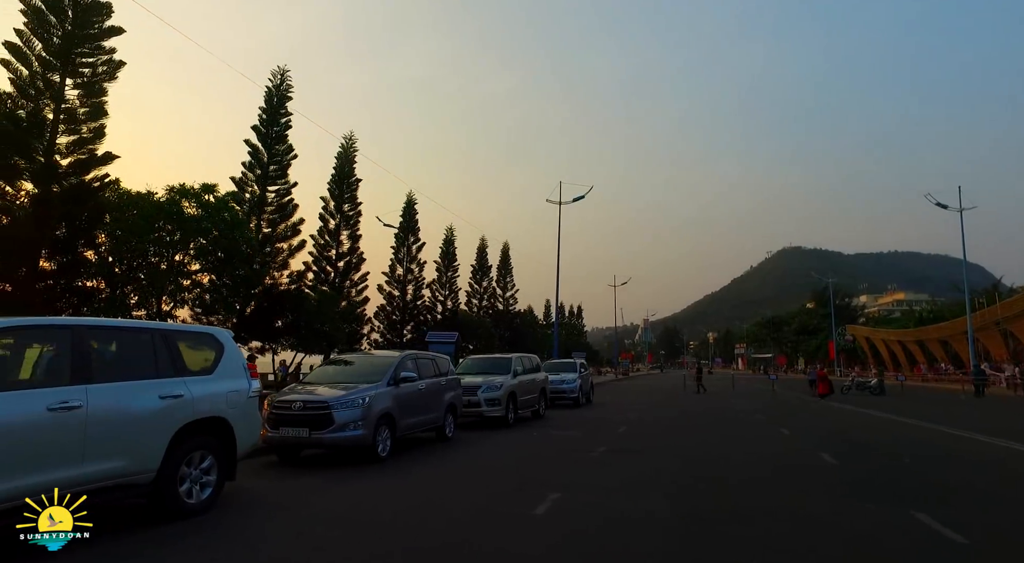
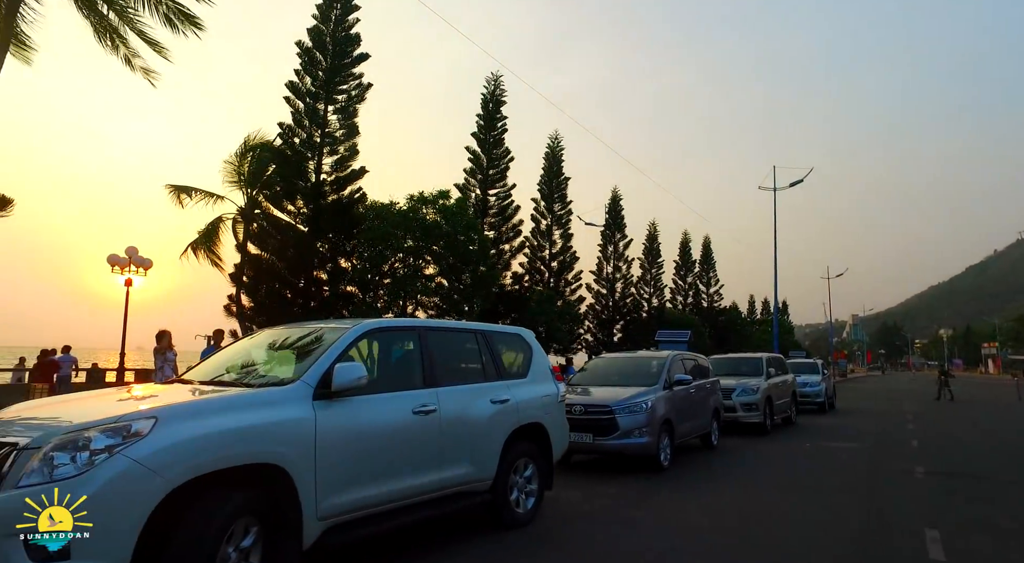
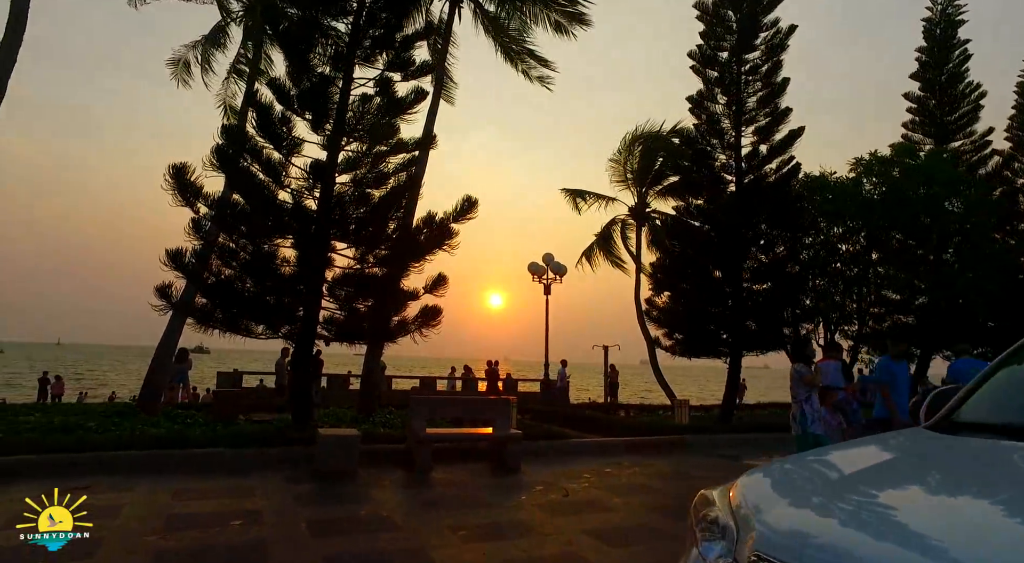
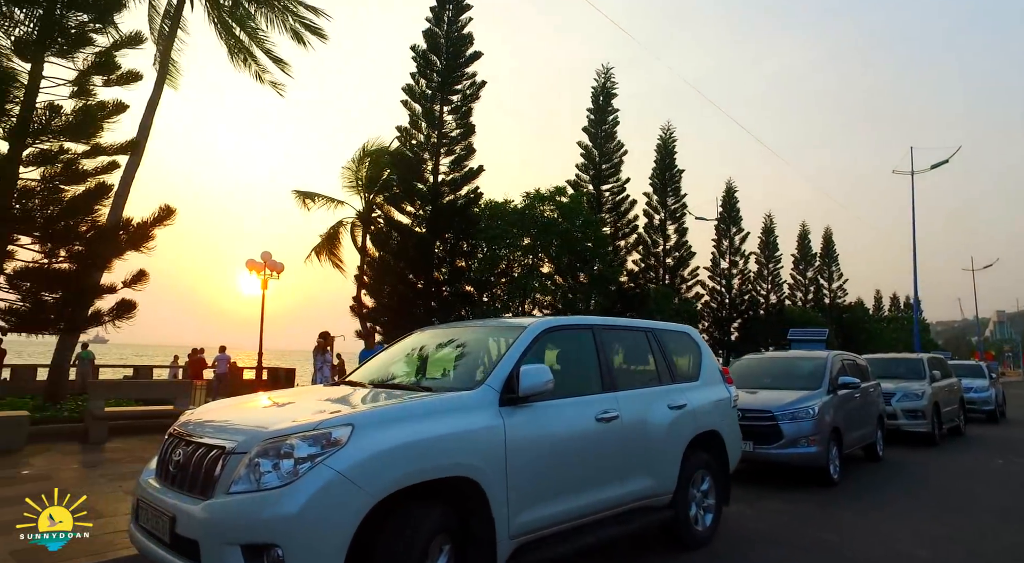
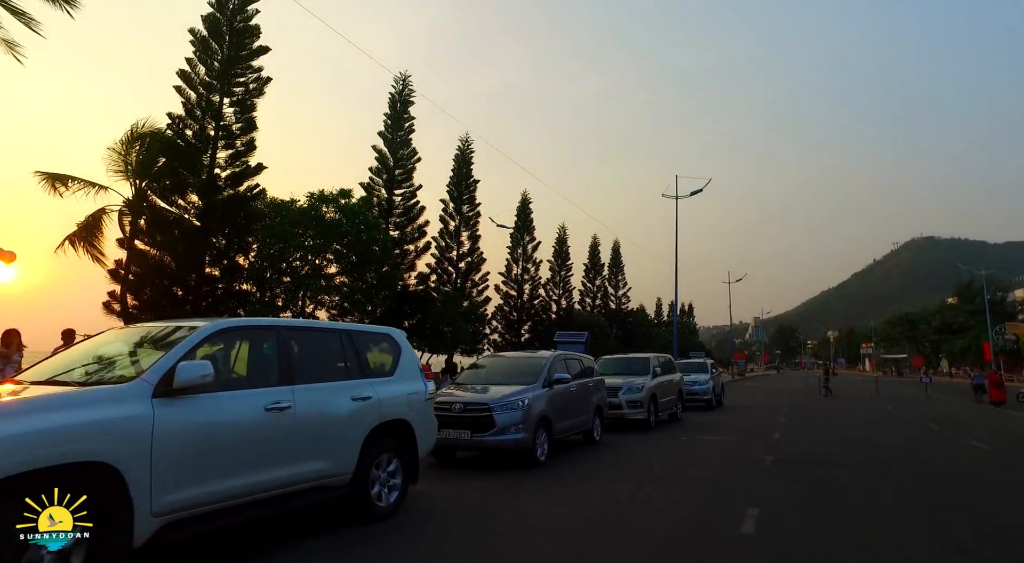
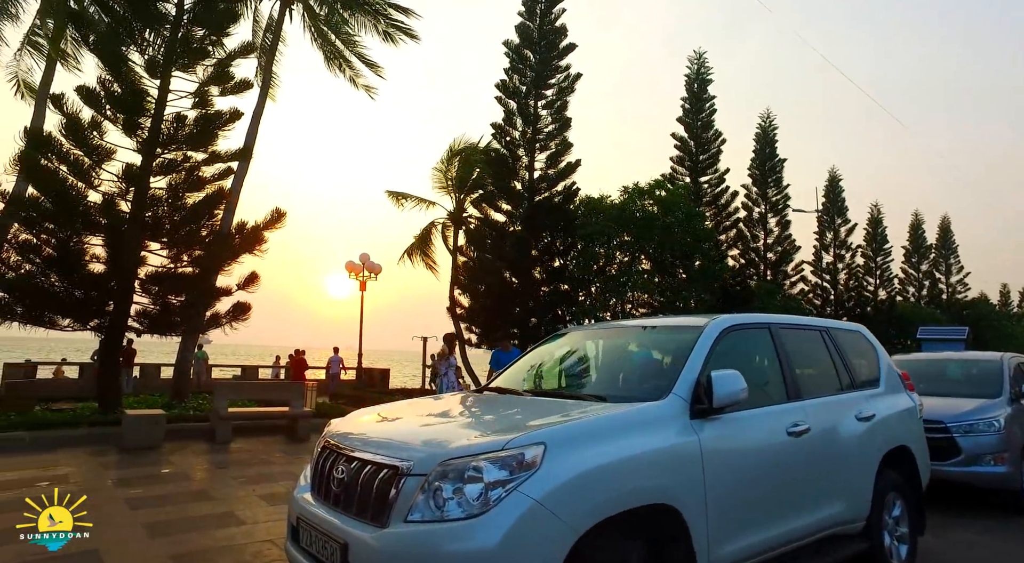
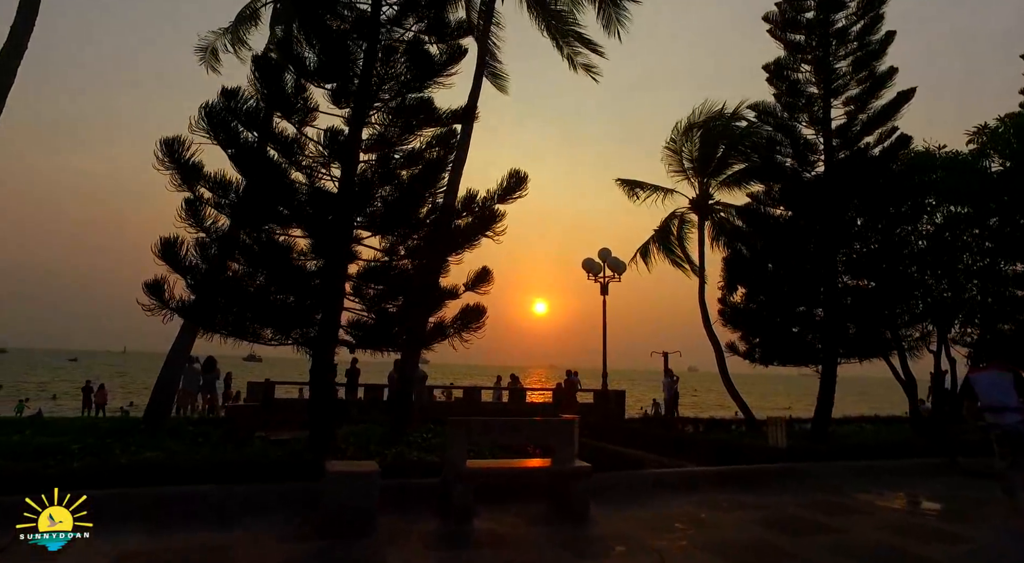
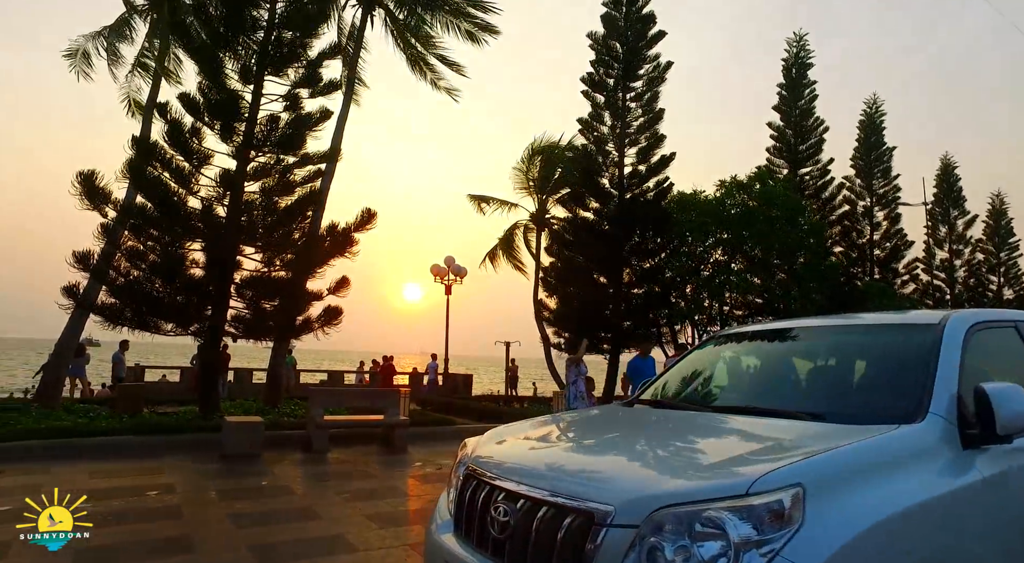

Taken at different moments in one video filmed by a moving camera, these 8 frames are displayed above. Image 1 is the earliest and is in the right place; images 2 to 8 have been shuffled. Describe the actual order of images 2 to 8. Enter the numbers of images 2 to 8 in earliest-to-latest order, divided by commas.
5, 2, 4, 6, 8, 3, 7
